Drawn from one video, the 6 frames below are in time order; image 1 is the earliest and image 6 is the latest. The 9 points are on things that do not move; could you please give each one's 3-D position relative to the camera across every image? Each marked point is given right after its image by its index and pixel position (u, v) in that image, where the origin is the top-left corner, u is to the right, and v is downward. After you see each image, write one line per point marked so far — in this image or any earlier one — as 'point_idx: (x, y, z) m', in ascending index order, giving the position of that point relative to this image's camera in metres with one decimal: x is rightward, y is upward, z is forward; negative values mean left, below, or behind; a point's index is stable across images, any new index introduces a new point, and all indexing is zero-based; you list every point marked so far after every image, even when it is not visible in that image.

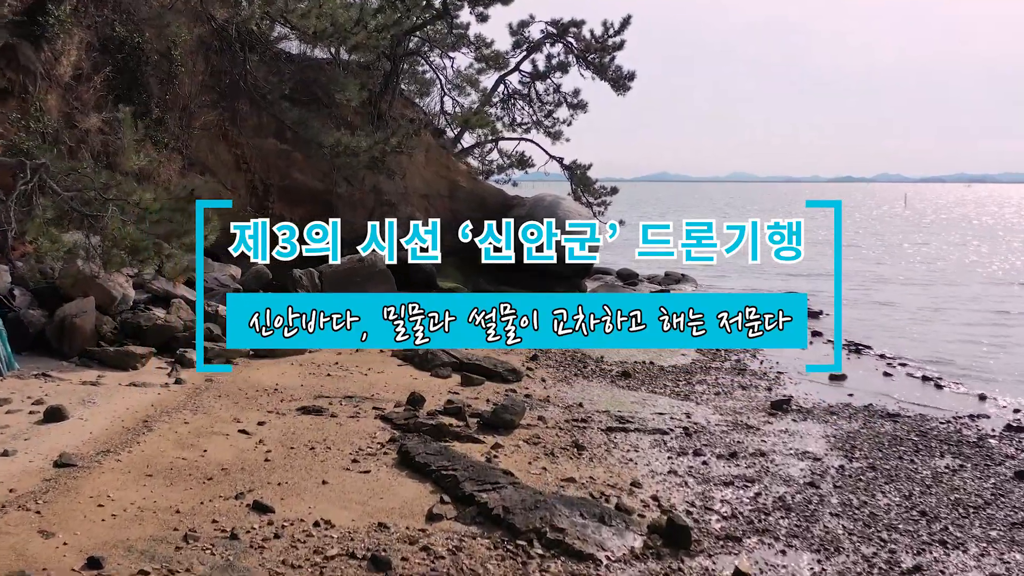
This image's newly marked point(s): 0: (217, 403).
0: (-1.8, -0.7, +6.8) m
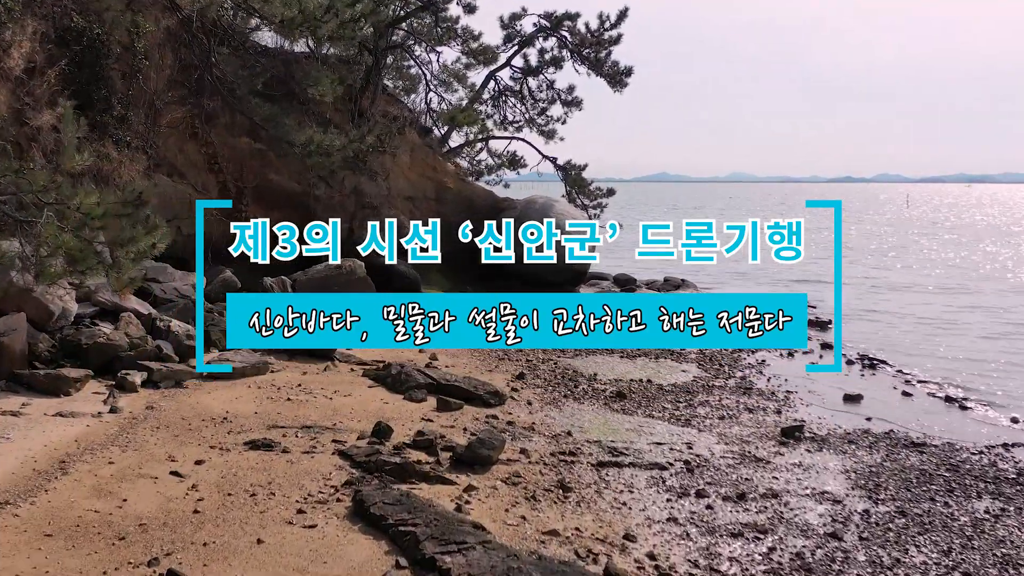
0: (-1.9, -0.8, +6.0) m
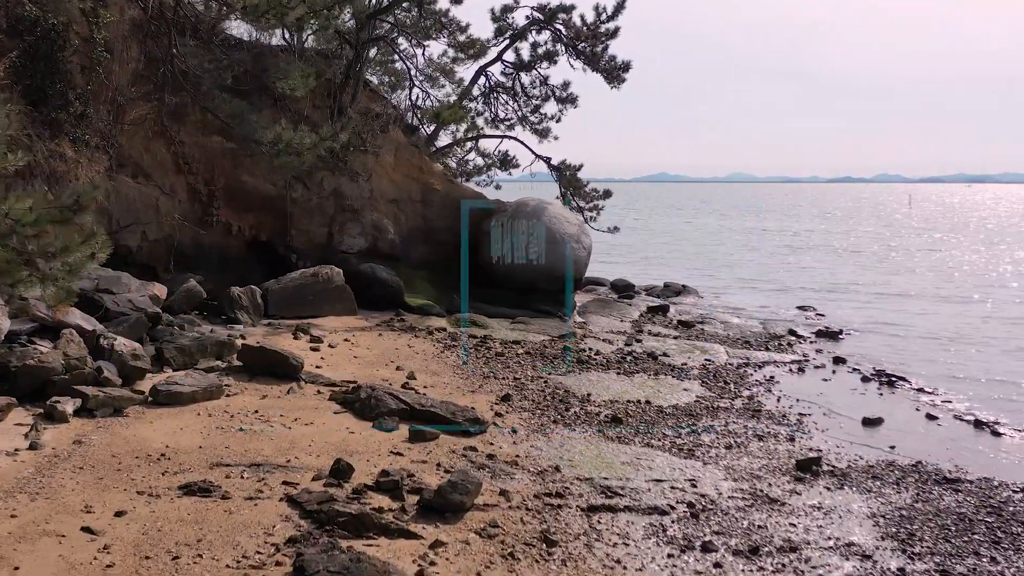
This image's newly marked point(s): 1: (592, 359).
0: (-2.0, -0.9, +5.1) m
1: (+0.7, -0.6, +10.0) m
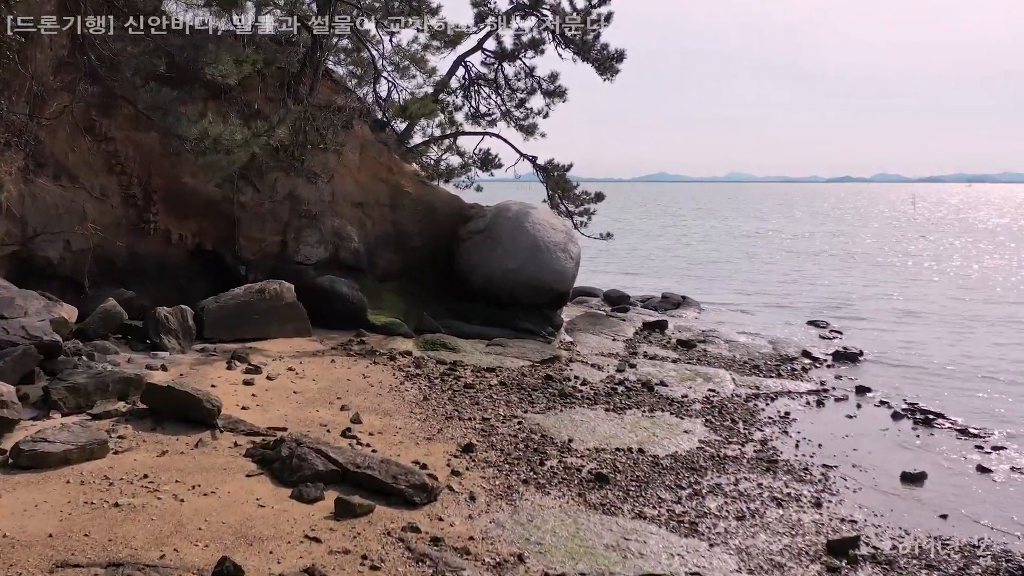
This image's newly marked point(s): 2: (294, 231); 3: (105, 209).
0: (-2.2, -1.0, +3.7) m
1: (+0.5, -0.8, +8.6) m
2: (-2.1, +0.5, +11.0) m
3: (-3.6, +0.7, +10.0) m
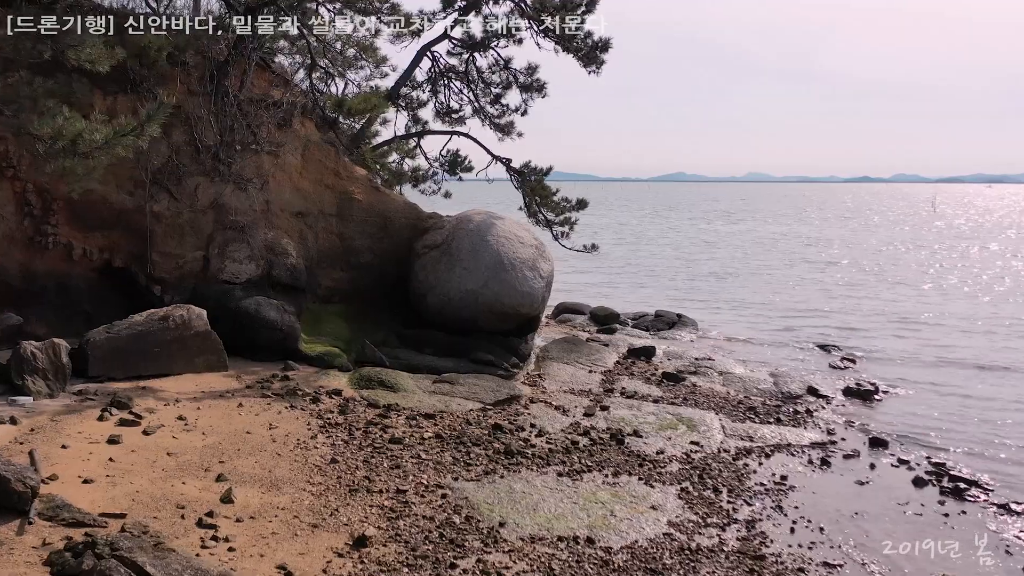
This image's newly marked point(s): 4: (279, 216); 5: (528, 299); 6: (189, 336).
0: (-2.6, -1.2, +2.3) m
1: (+0.1, -1.0, +7.0) m
2: (-2.4, +0.4, +9.5) m
3: (-4.0, +0.5, +8.6) m
4: (-2.1, +0.6, +10.0) m
5: (+0.1, -0.1, +9.8) m
6: (-2.3, -0.3, +8.2) m
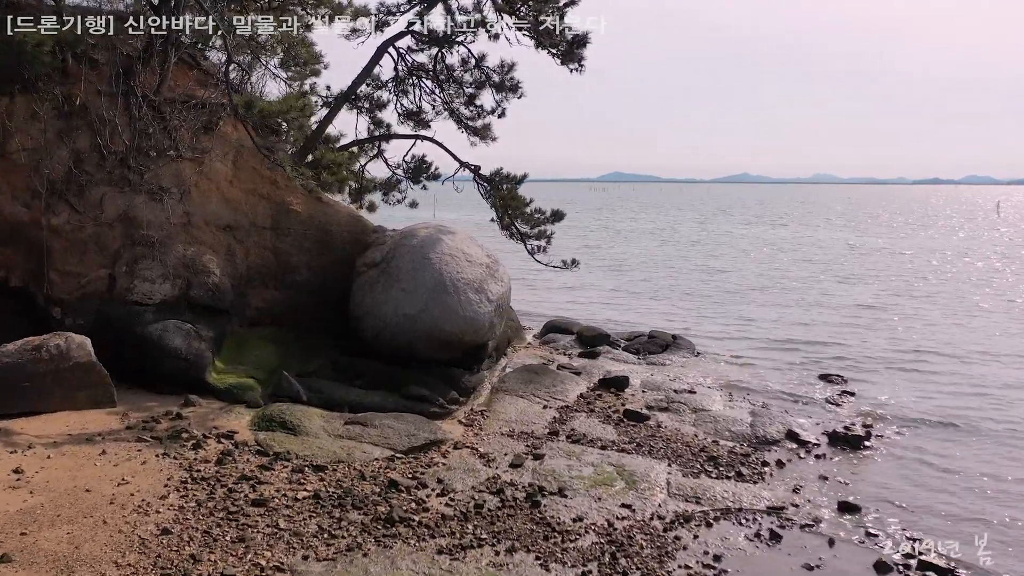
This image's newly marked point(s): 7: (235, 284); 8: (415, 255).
0: (-3.5, -1.4, +1.3) m
1: (-0.5, -1.2, +6.0) m
2: (-2.9, +0.2, +8.5) m
3: (-4.4, +0.4, +7.7) m
4: (-2.5, +0.5, +9.1) m
5: (-0.3, -0.3, +8.7) m
6: (-2.8, -0.5, +7.3) m
7: (-2.2, 0.0, +9.2) m
8: (-0.7, +0.3, +8.9) m
